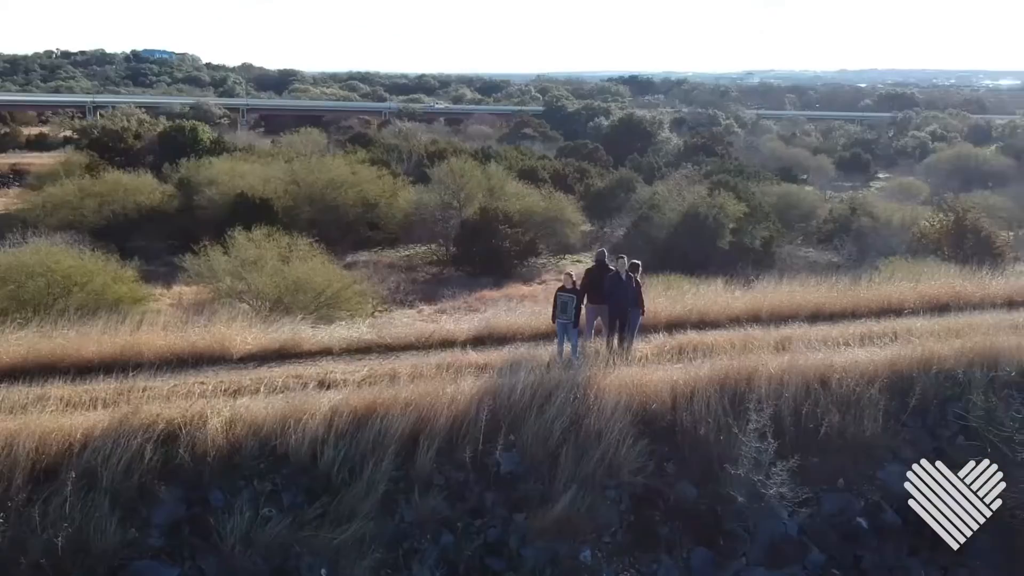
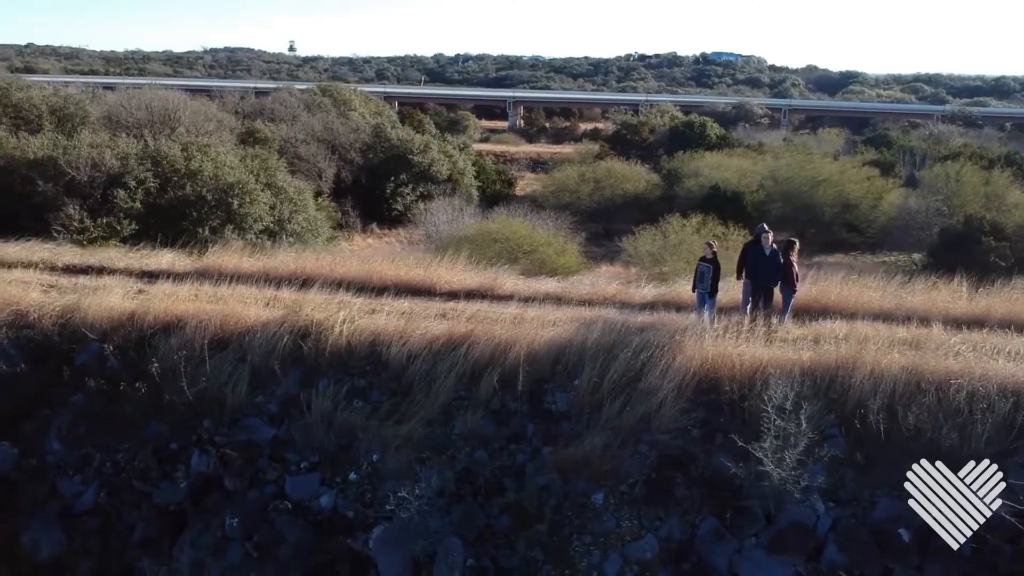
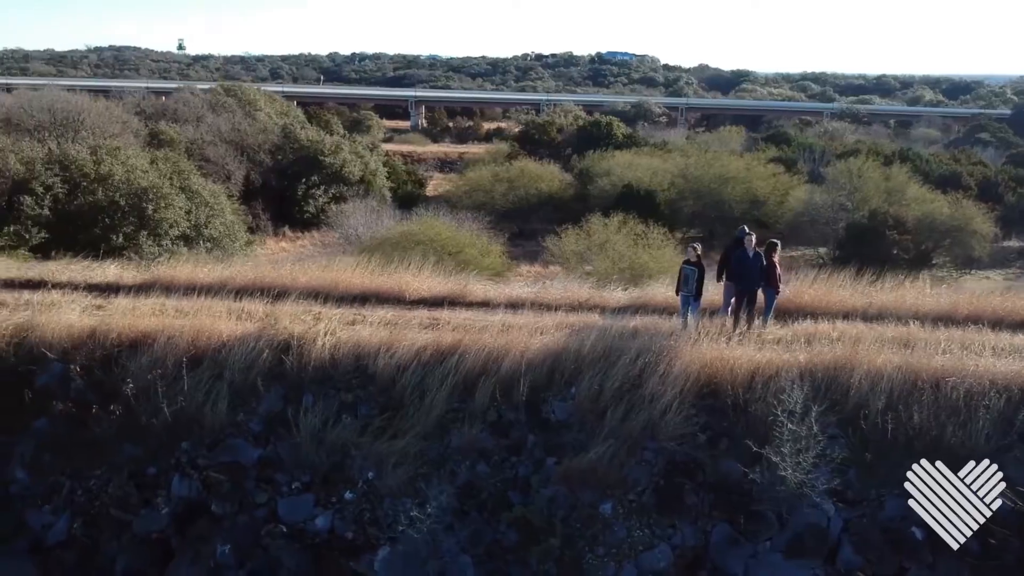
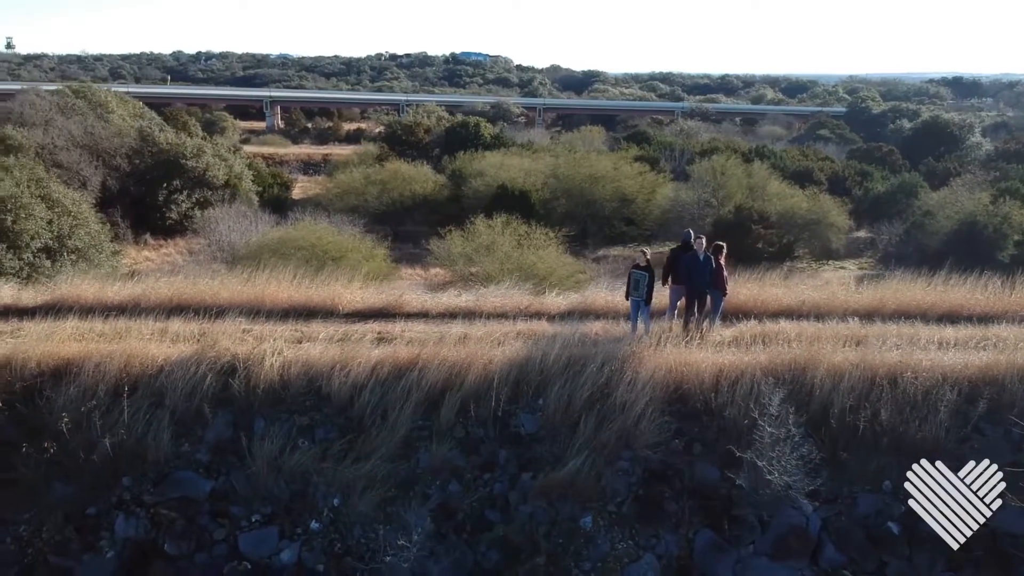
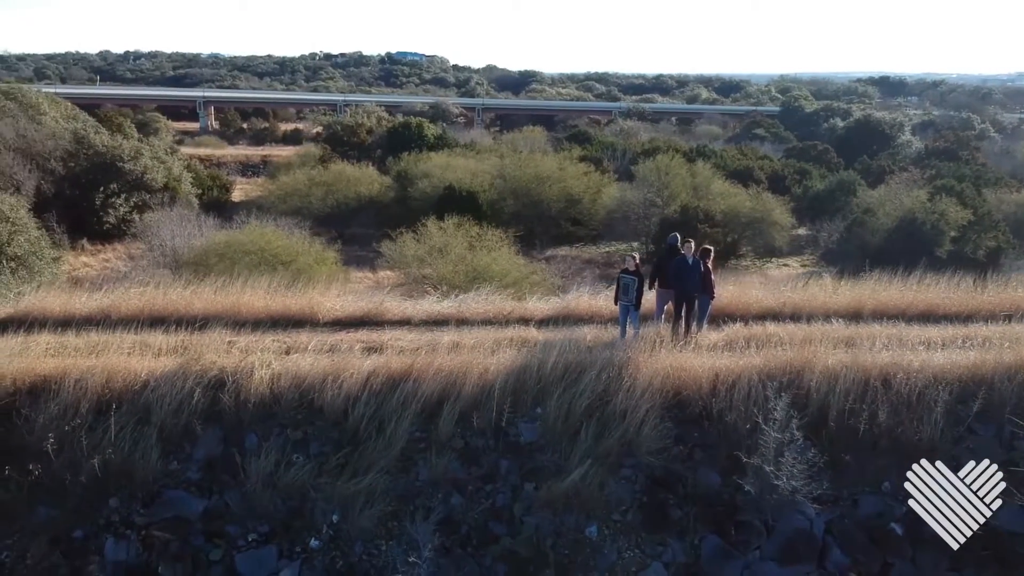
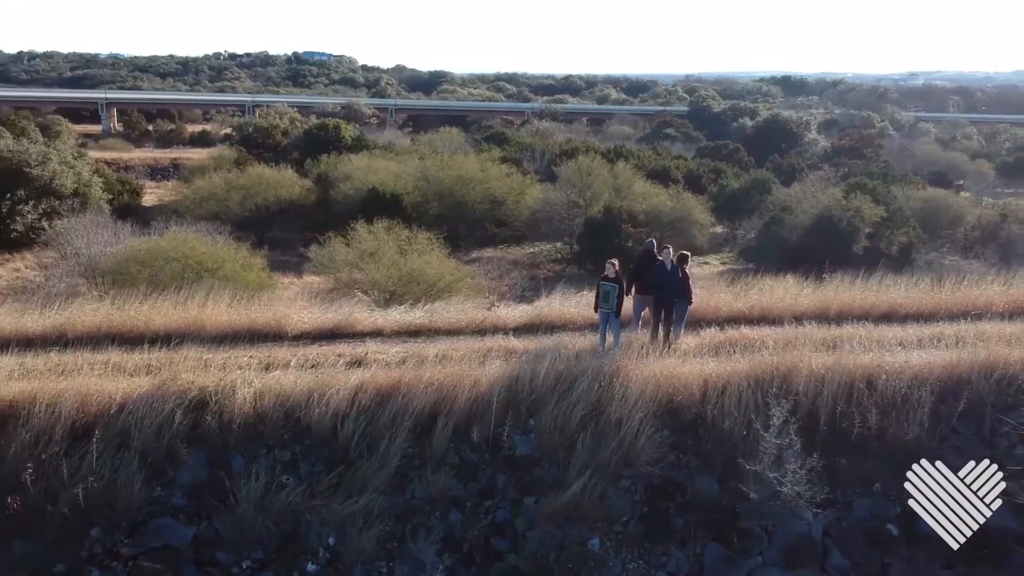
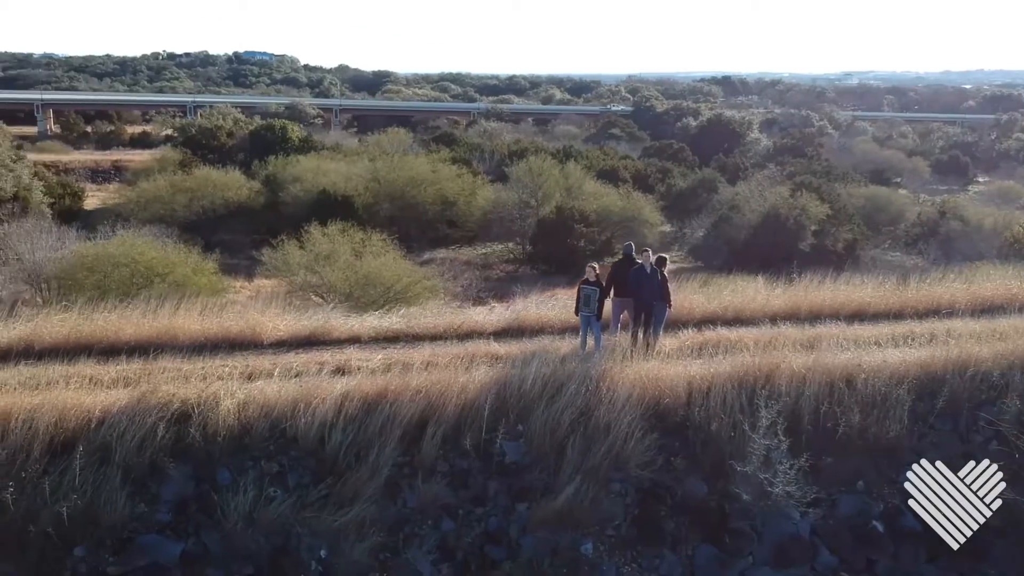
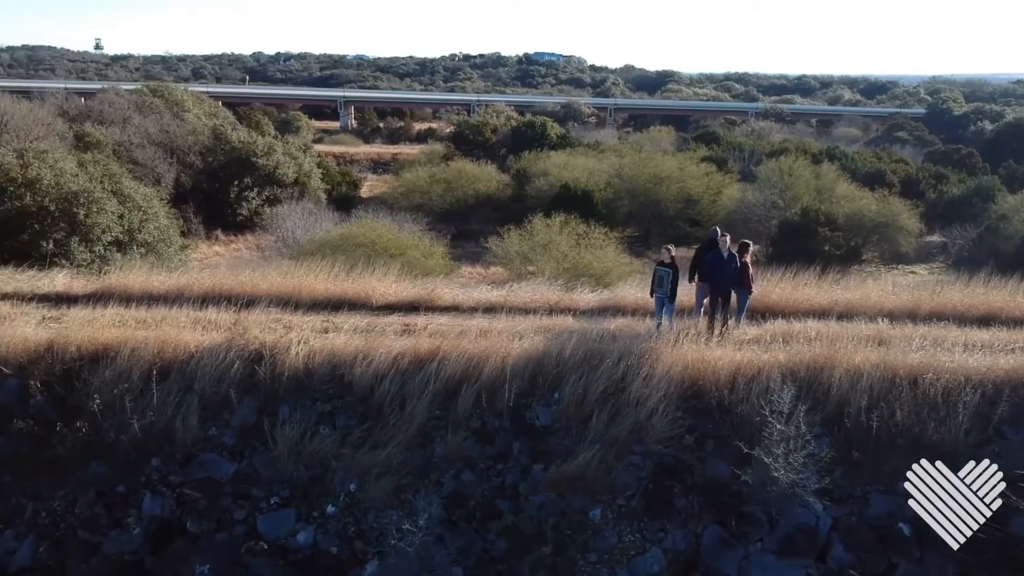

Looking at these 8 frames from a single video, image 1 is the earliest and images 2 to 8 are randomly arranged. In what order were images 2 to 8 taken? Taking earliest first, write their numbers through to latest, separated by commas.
7, 6, 5, 4, 8, 3, 2
